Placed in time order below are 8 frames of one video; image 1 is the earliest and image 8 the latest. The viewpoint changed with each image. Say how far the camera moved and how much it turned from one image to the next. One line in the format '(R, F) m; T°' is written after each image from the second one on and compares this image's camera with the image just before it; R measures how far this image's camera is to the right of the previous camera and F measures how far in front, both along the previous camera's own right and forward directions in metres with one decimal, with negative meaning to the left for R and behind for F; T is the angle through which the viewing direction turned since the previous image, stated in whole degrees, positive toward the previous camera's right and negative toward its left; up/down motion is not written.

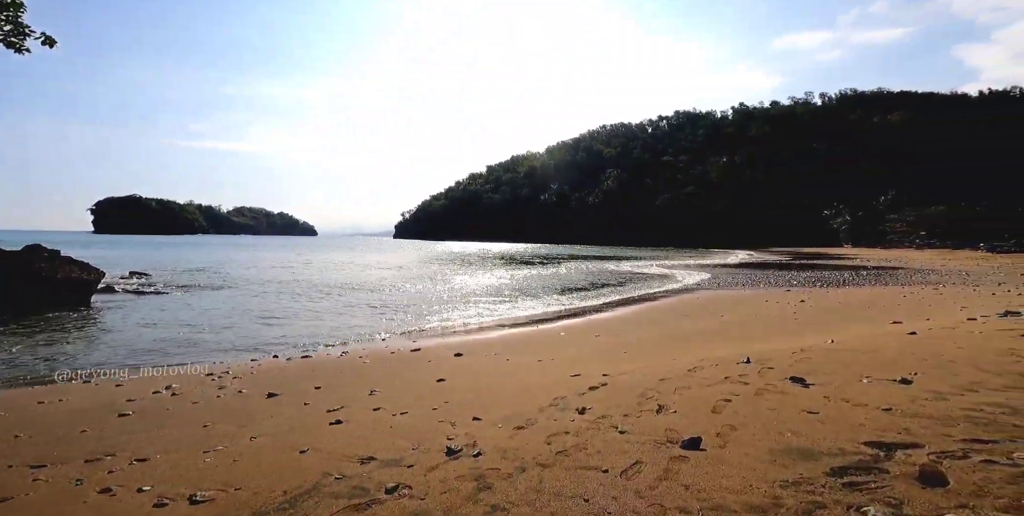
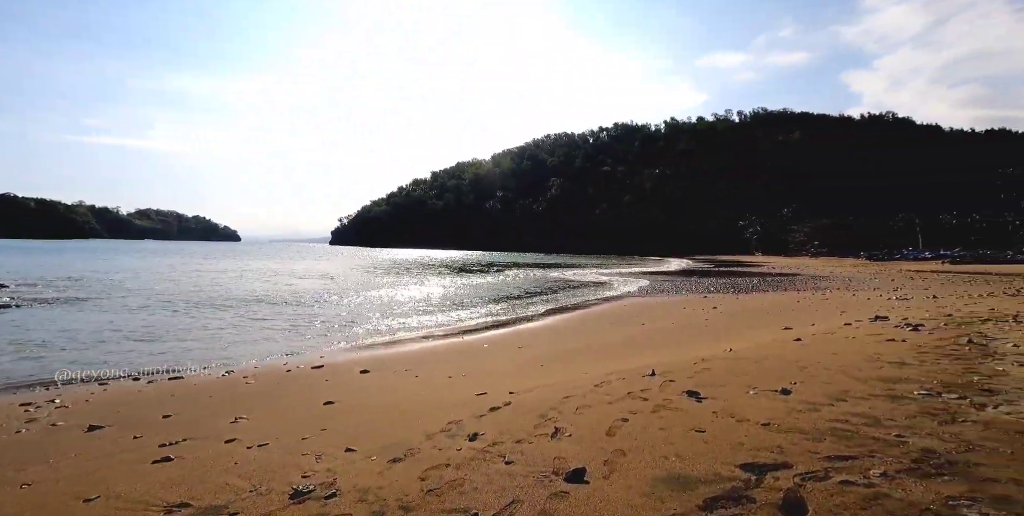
(+0.2, +0.1) m; +8°
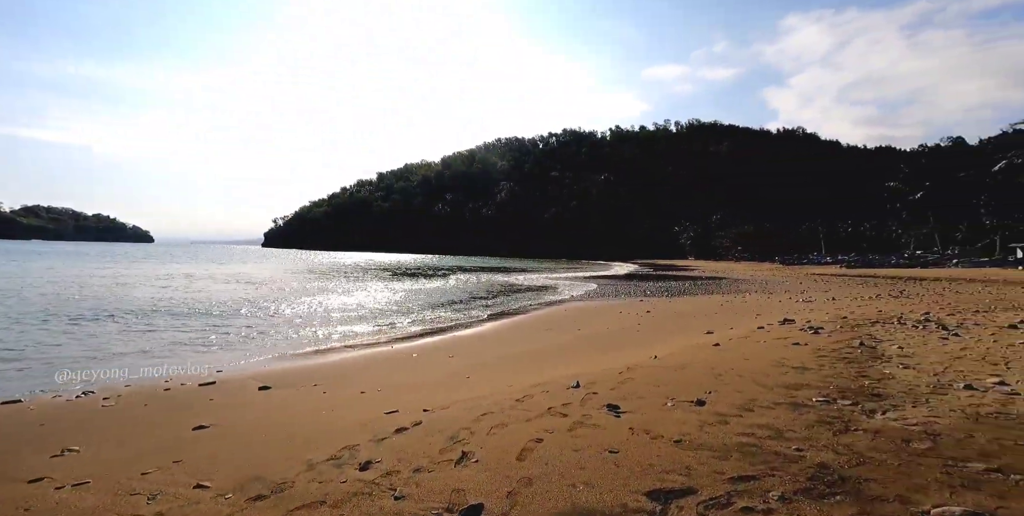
(+0.2, +0.1) m; +7°
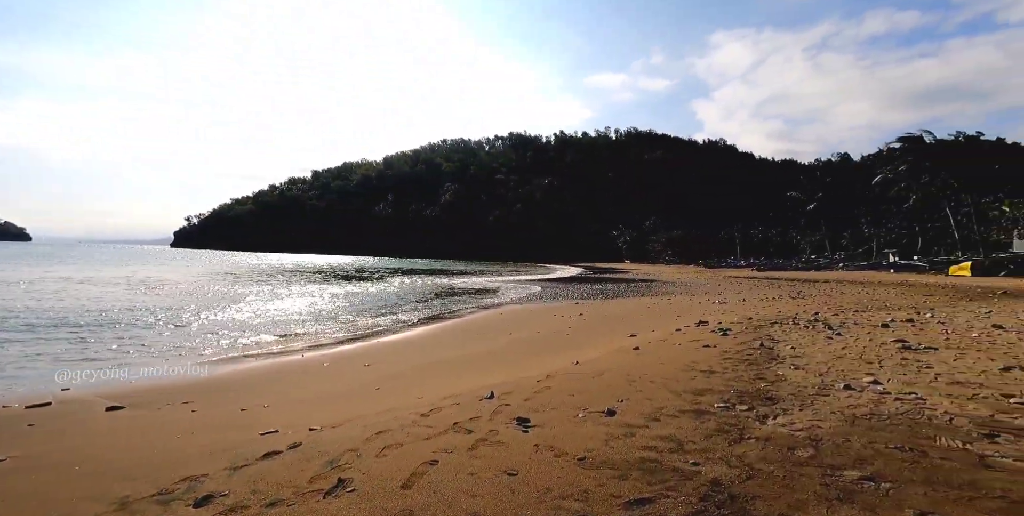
(+0.2, +0.1) m; +7°
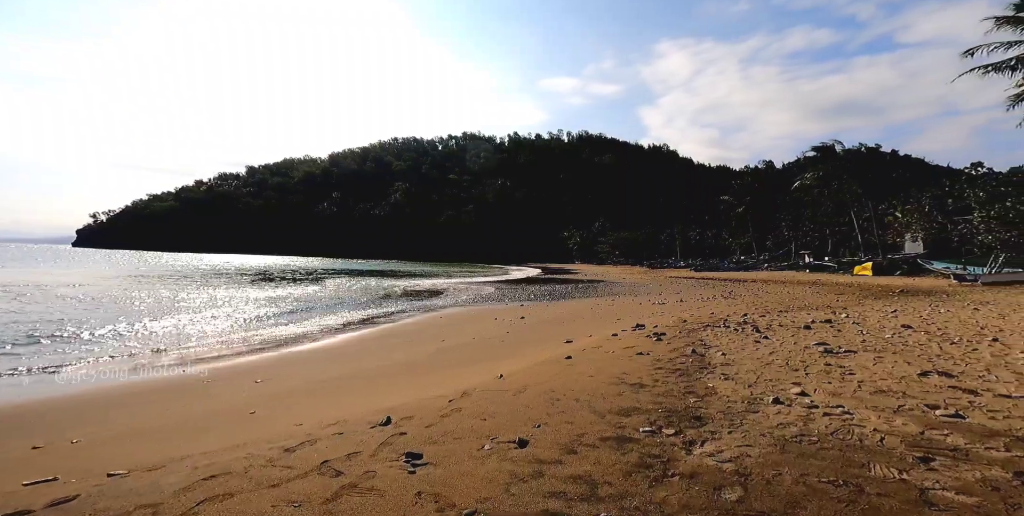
(+0.3, +0.5) m; +6°
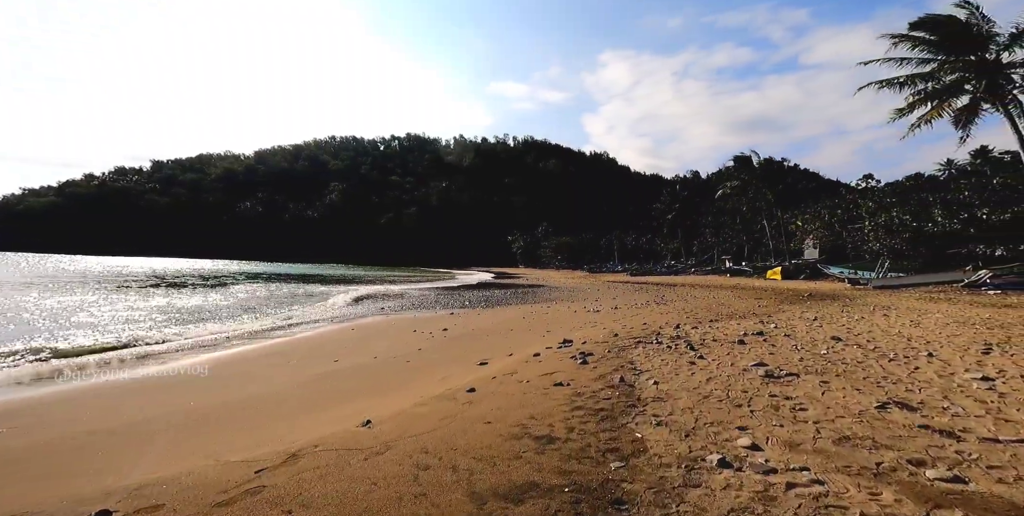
(+0.5, +1.1) m; +7°
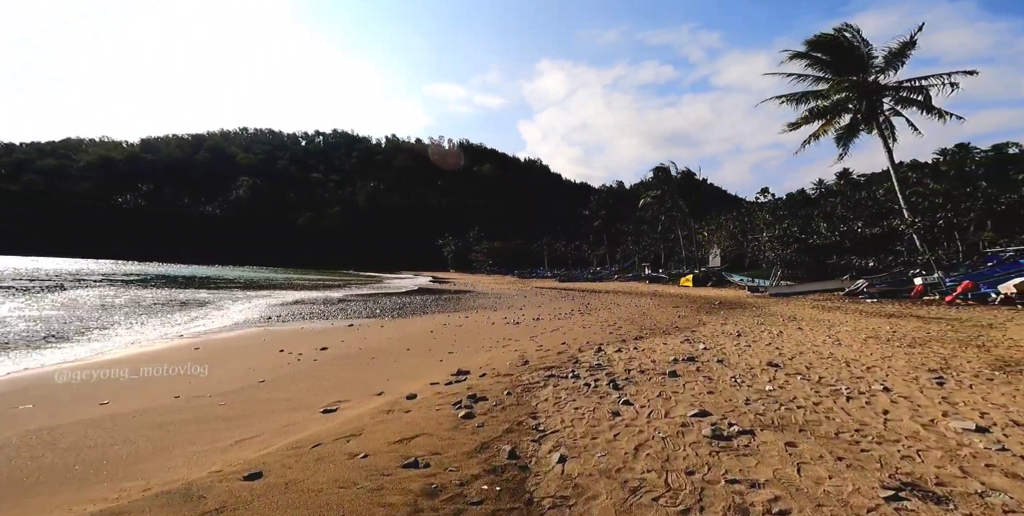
(+0.6, +1.7) m; +9°
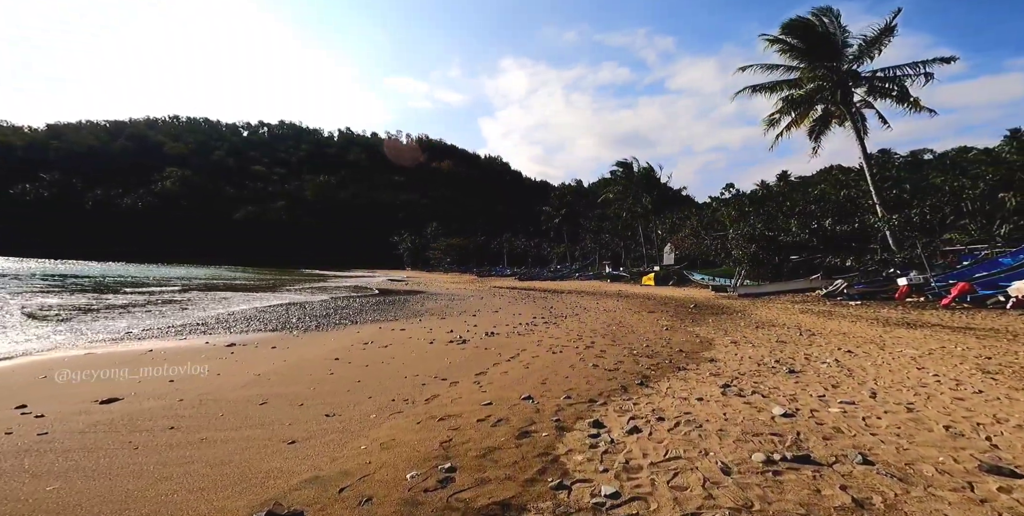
(+0.3, +3.9) m; +5°
